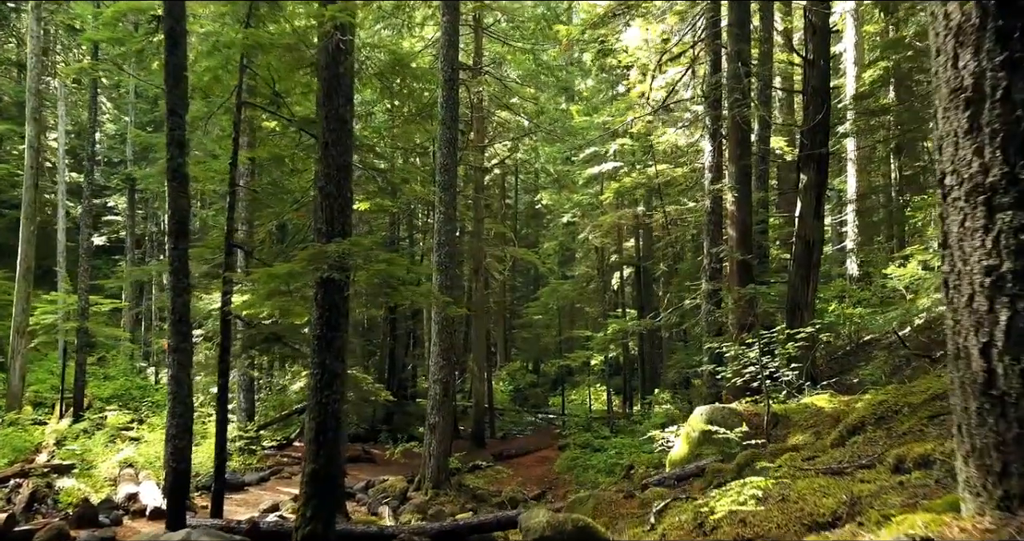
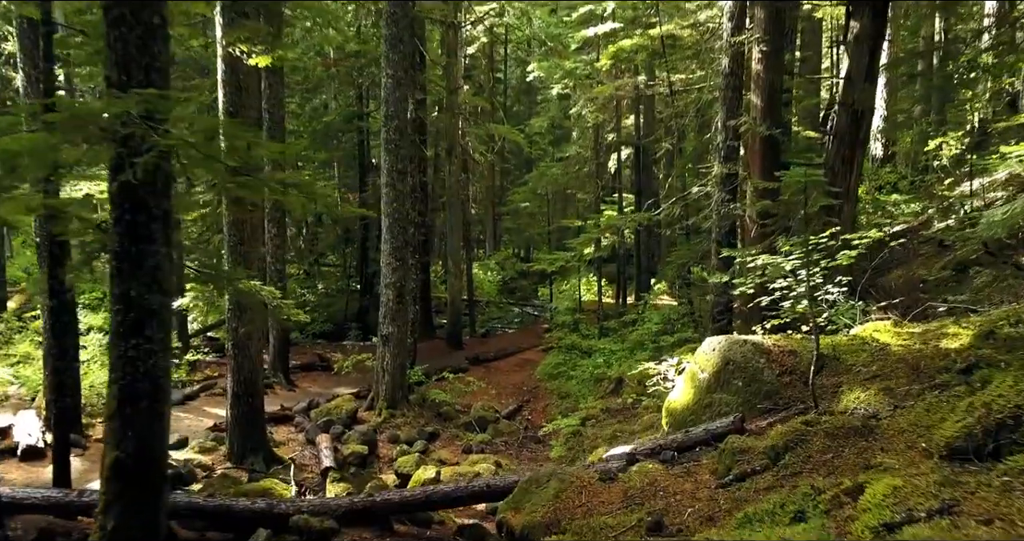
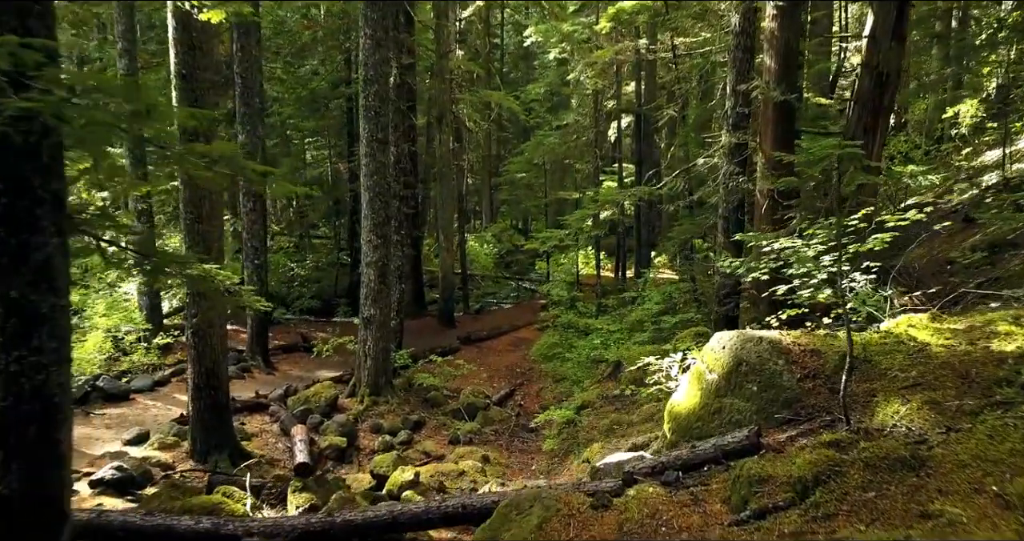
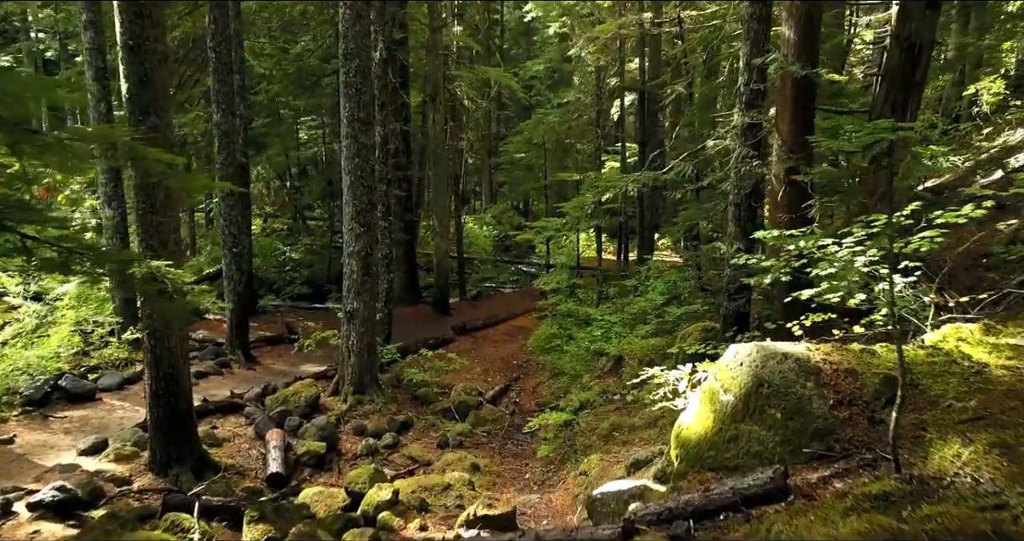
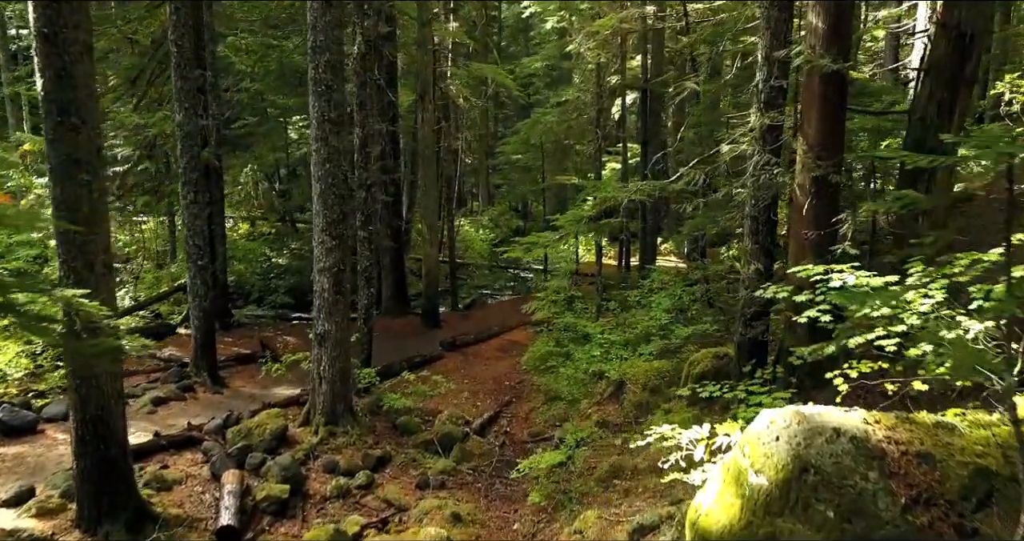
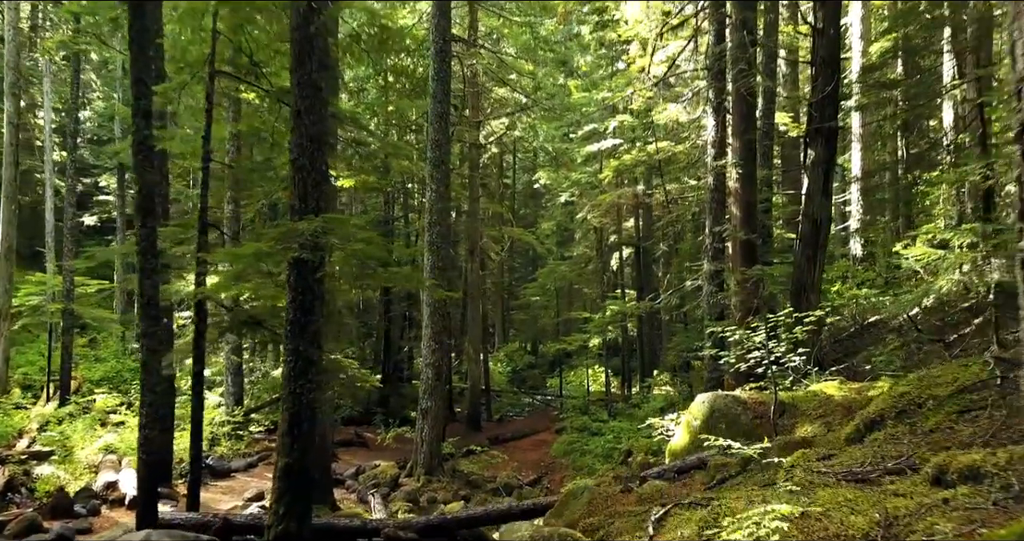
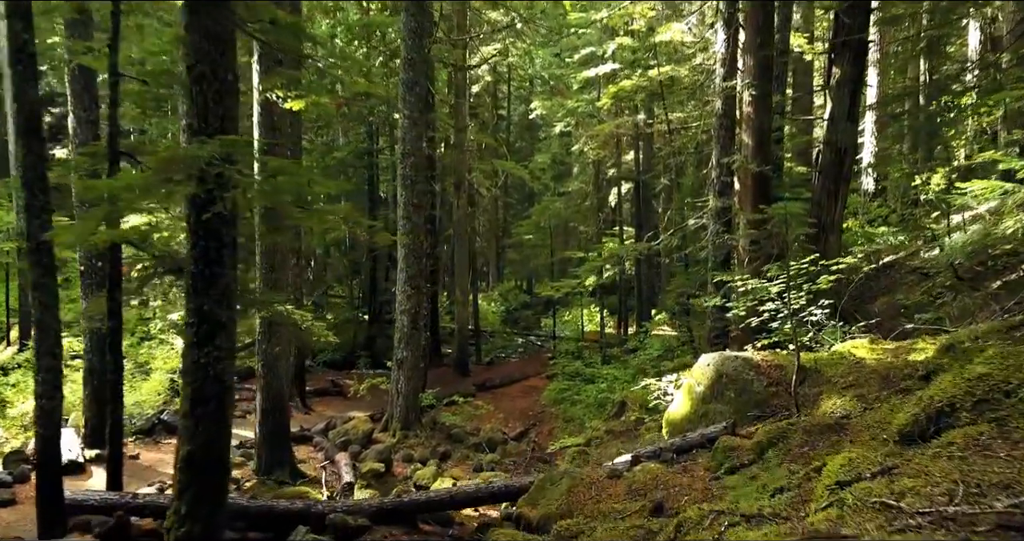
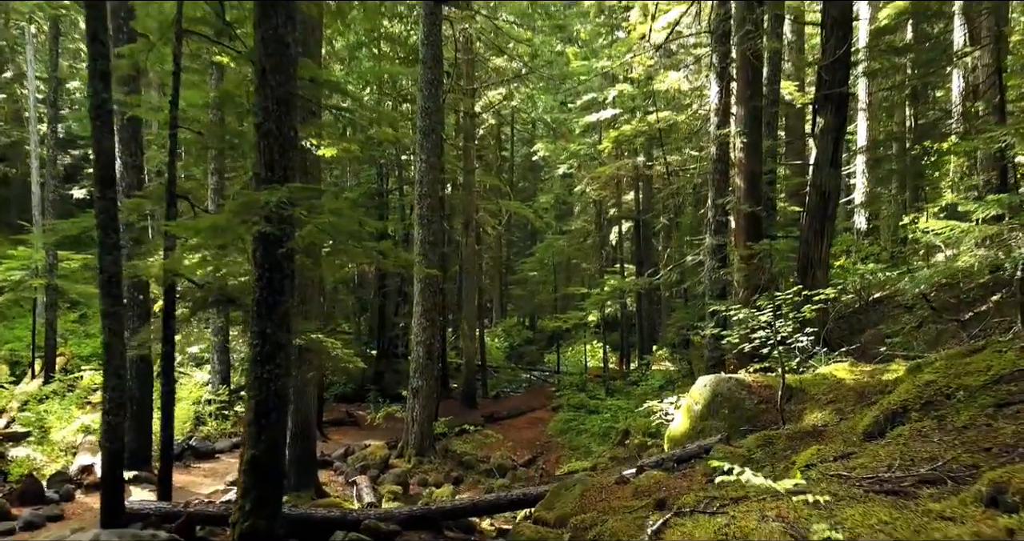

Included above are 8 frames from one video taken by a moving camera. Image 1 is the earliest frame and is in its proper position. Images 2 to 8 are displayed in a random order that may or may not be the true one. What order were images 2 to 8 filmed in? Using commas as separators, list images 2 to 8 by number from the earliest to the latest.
6, 8, 7, 2, 3, 4, 5
